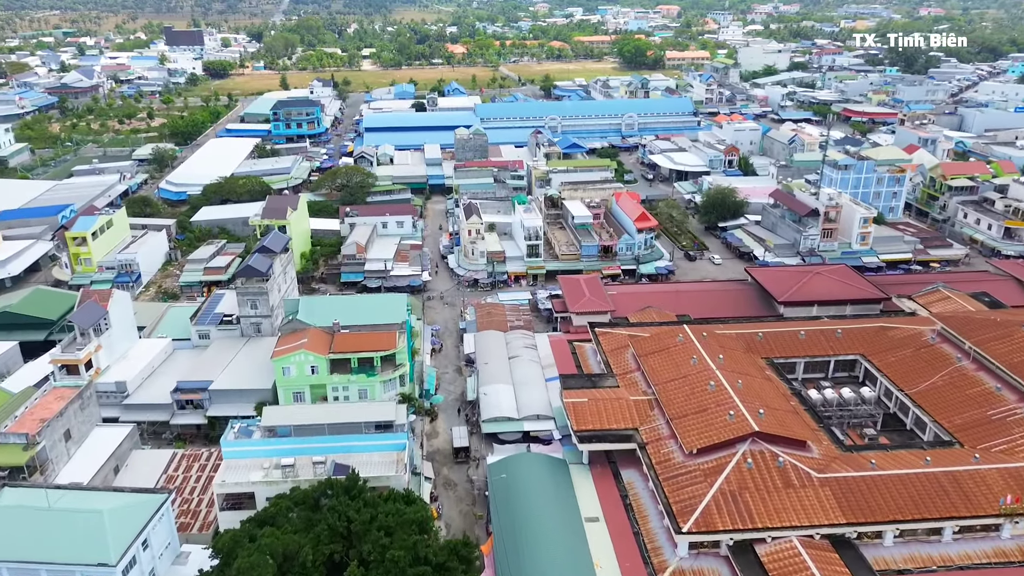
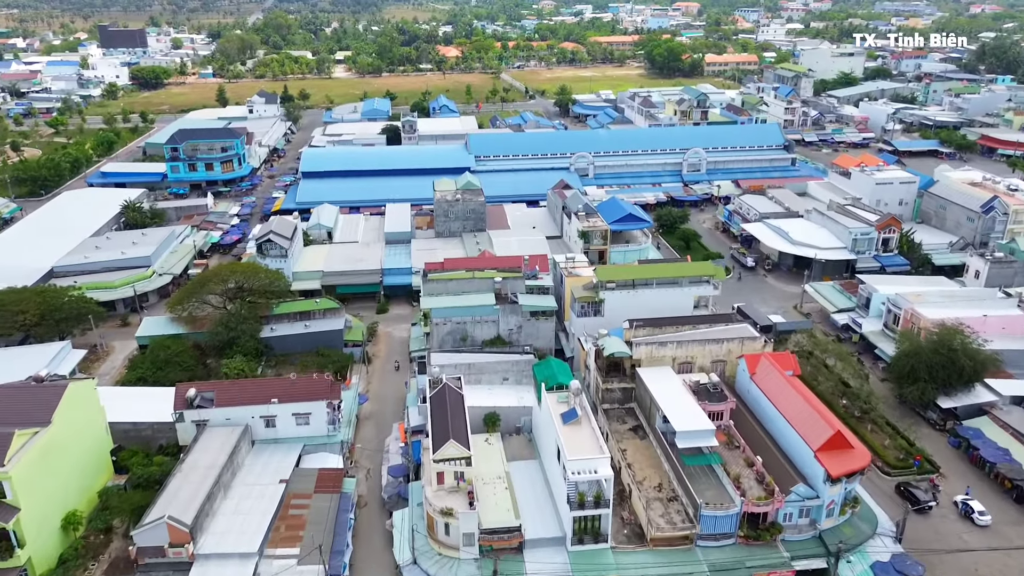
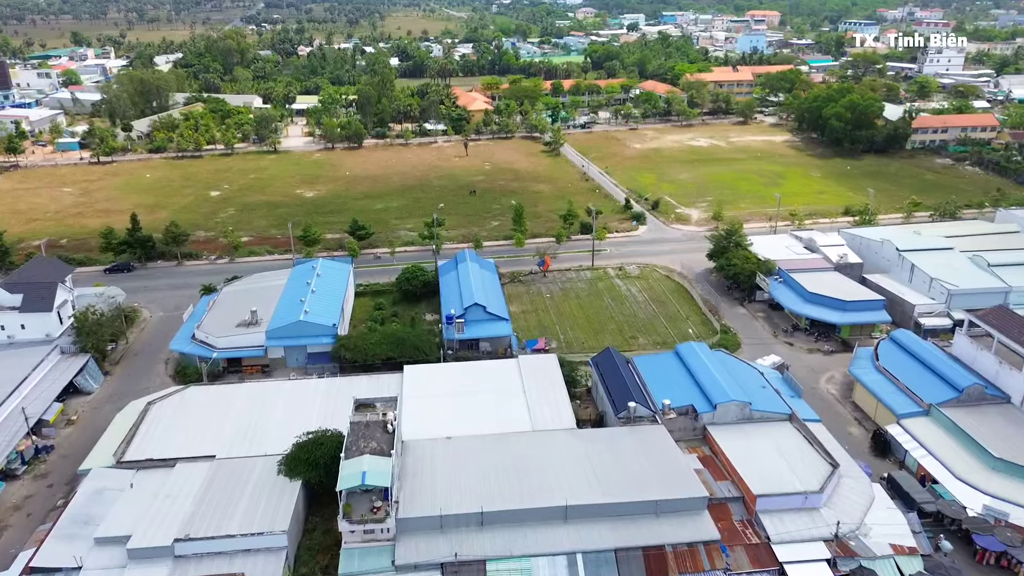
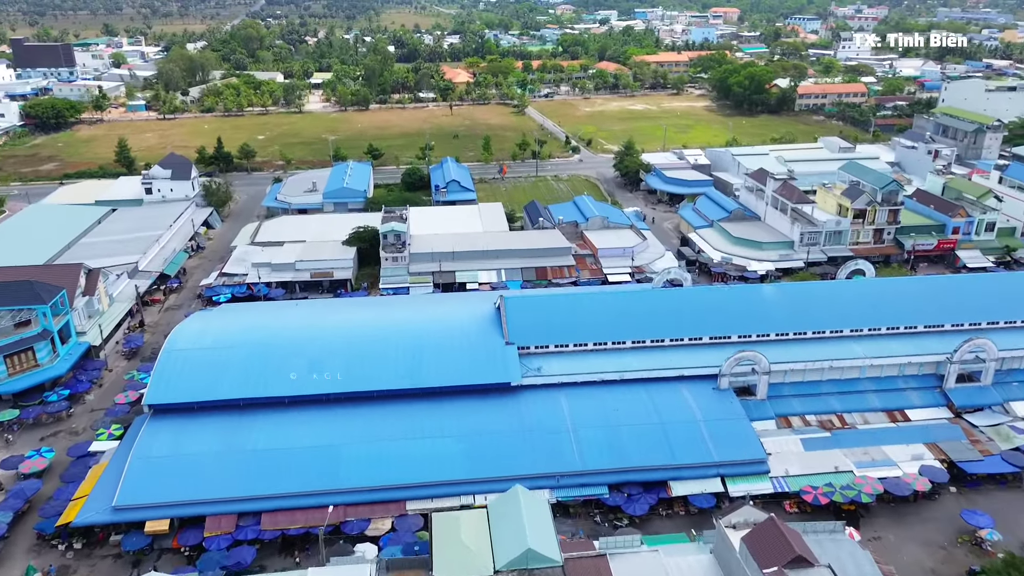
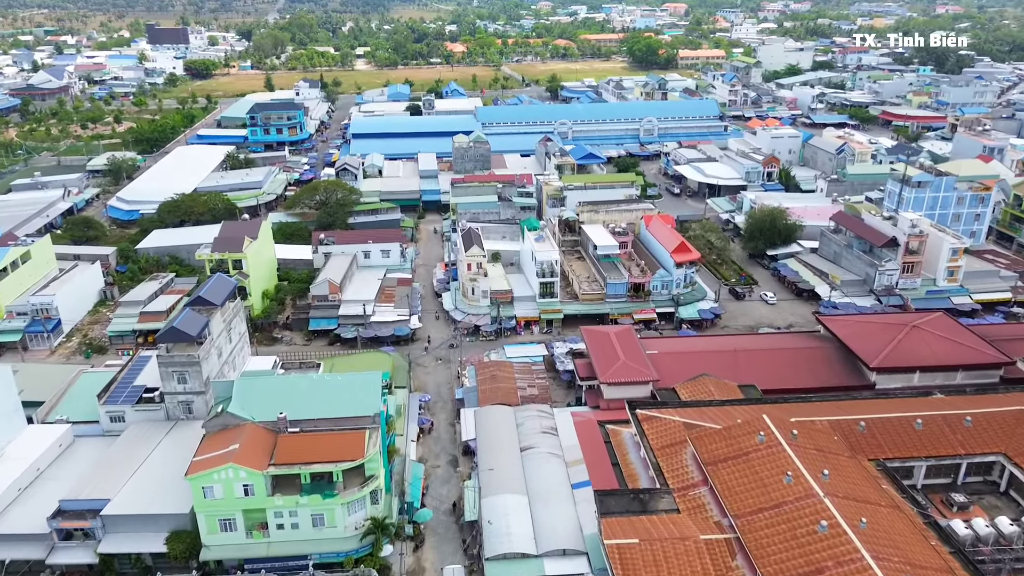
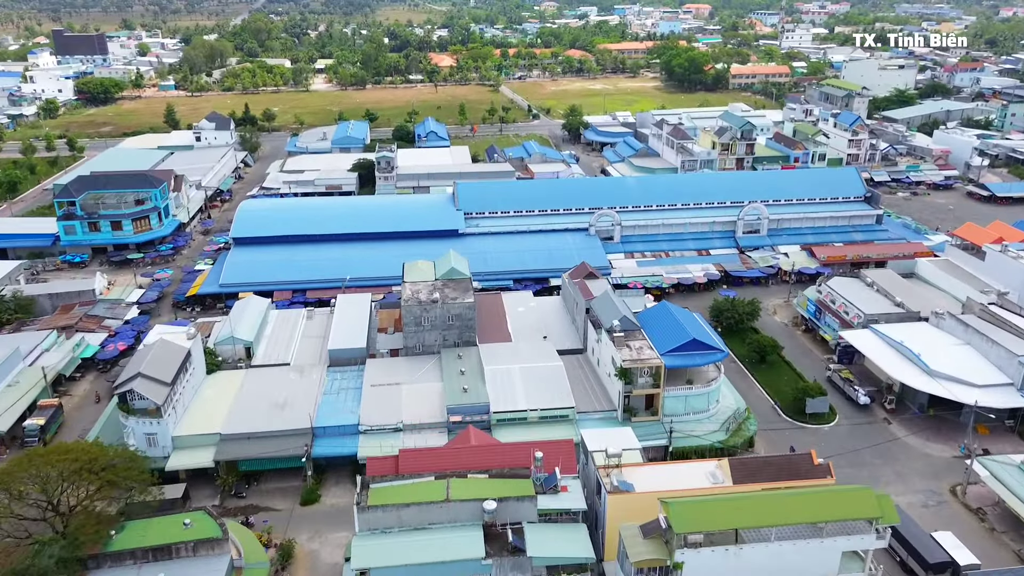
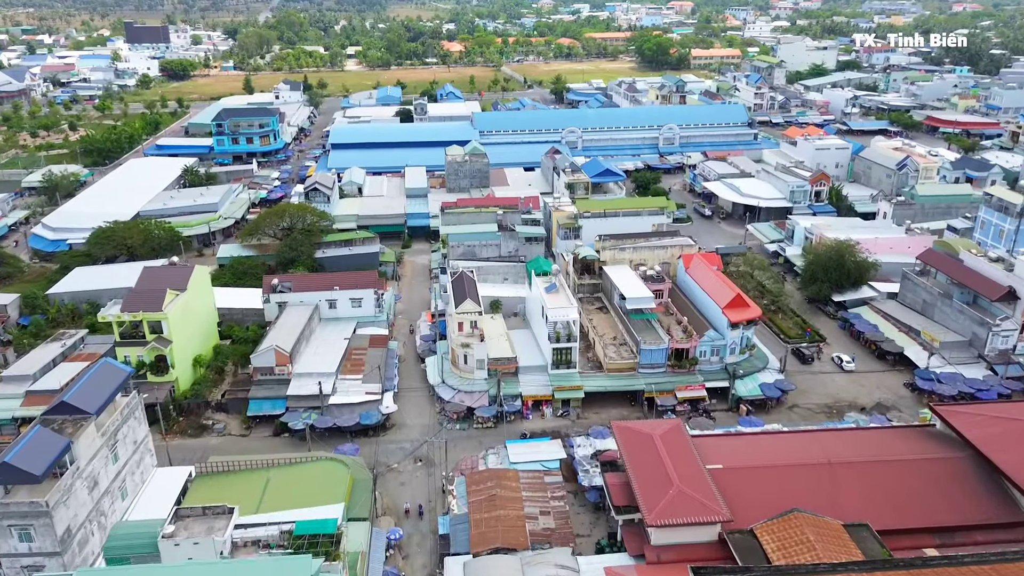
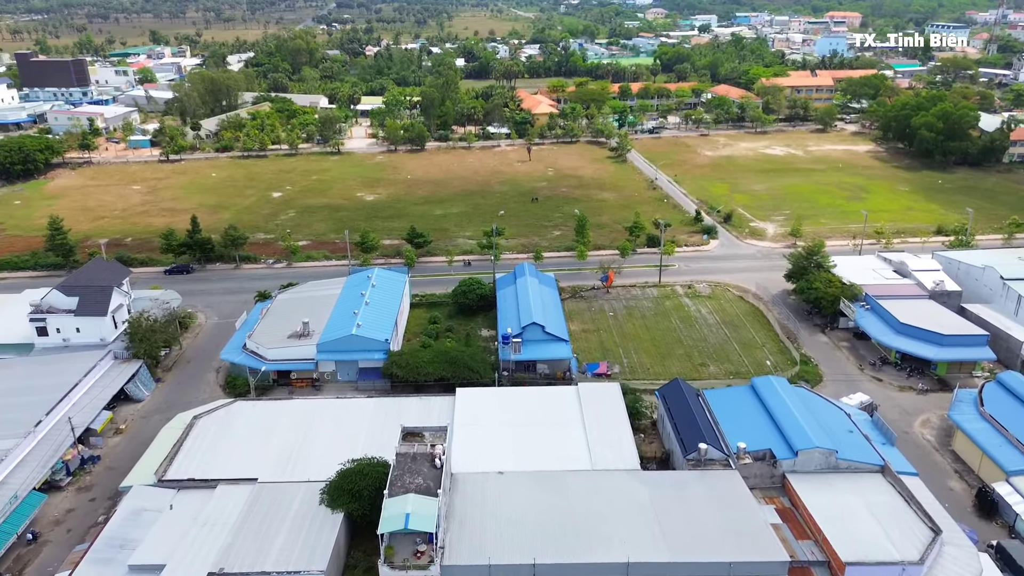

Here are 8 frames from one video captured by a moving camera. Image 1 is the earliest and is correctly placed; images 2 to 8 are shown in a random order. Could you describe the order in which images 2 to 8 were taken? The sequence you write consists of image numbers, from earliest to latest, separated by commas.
5, 7, 2, 6, 4, 3, 8
